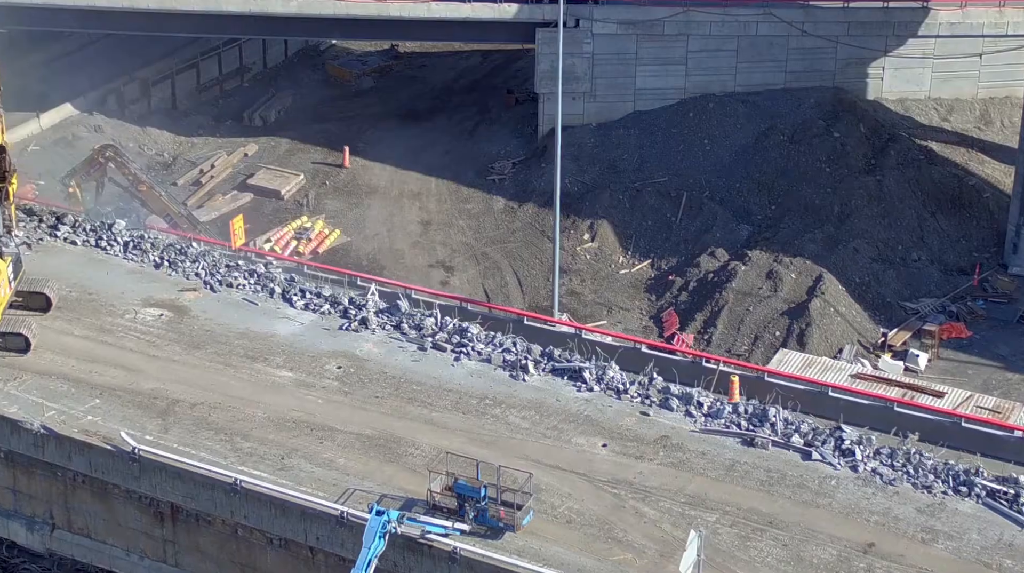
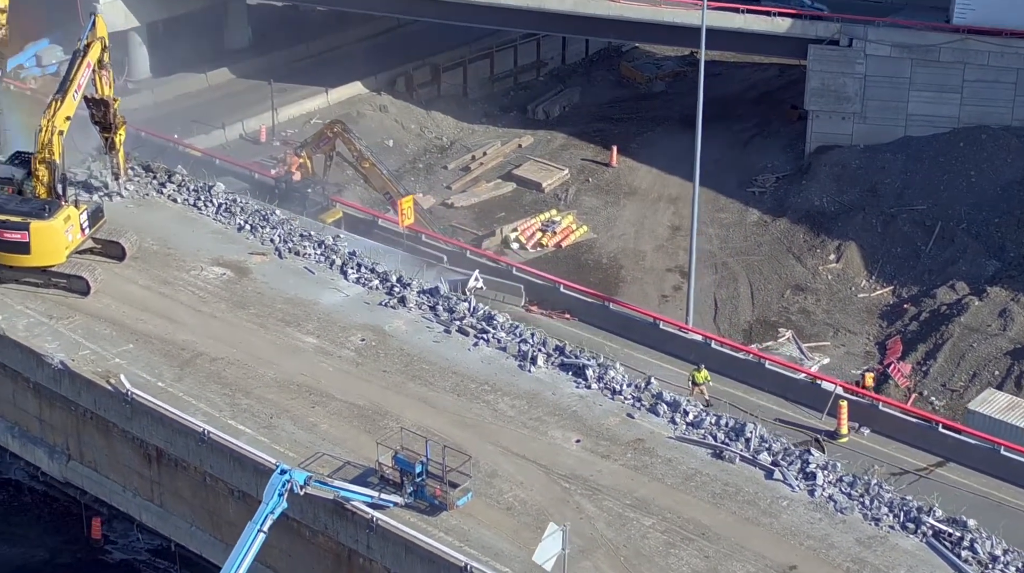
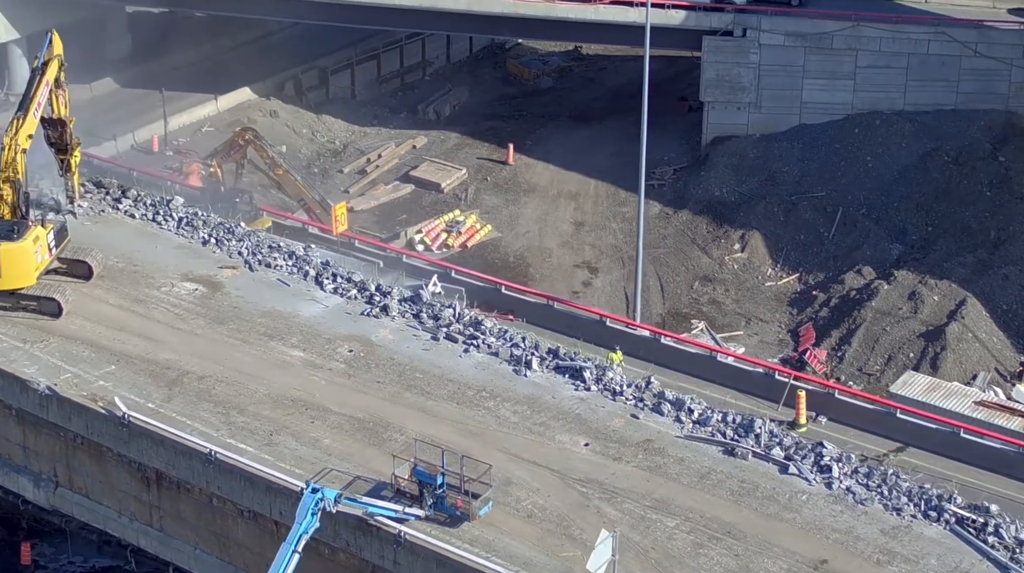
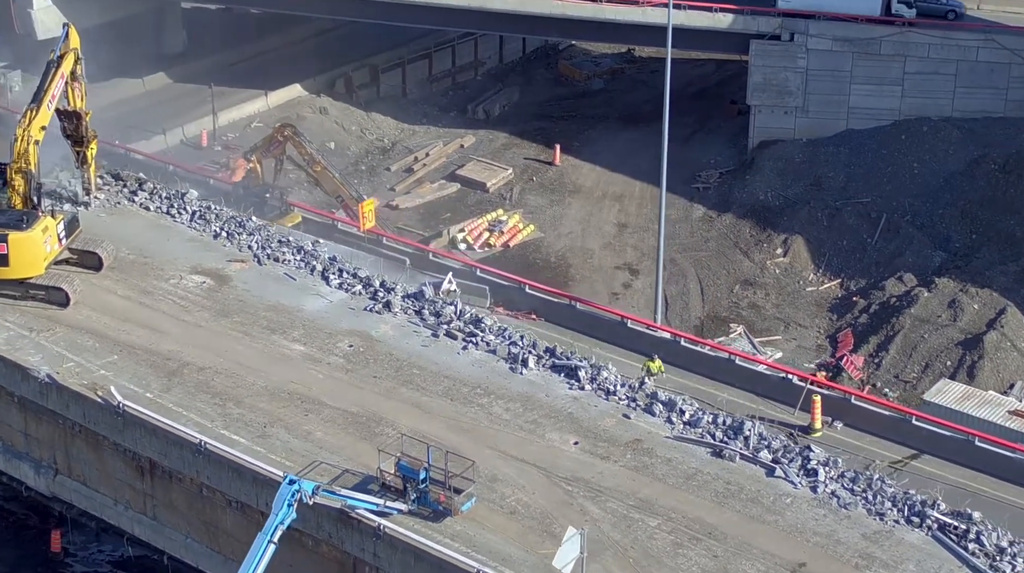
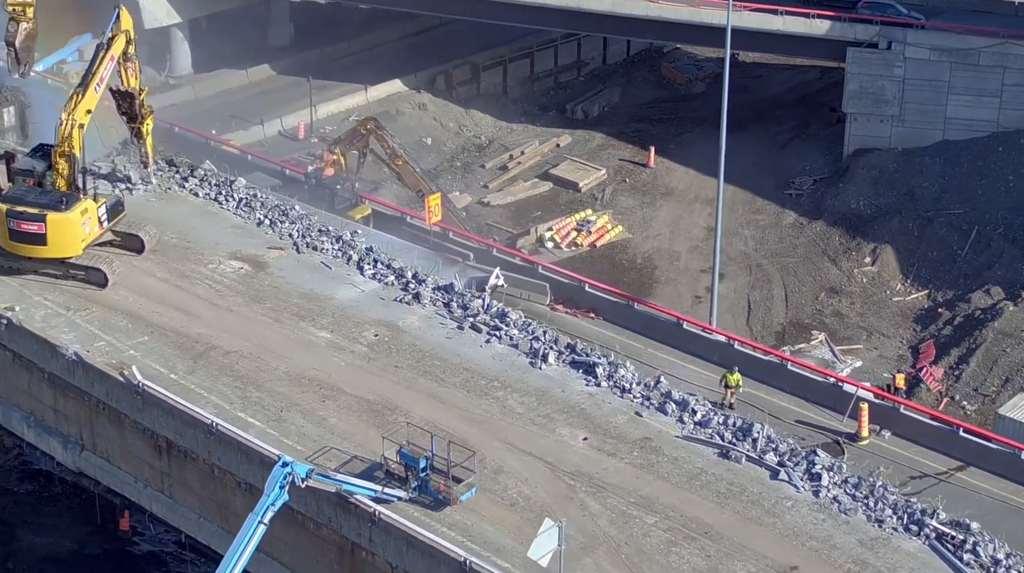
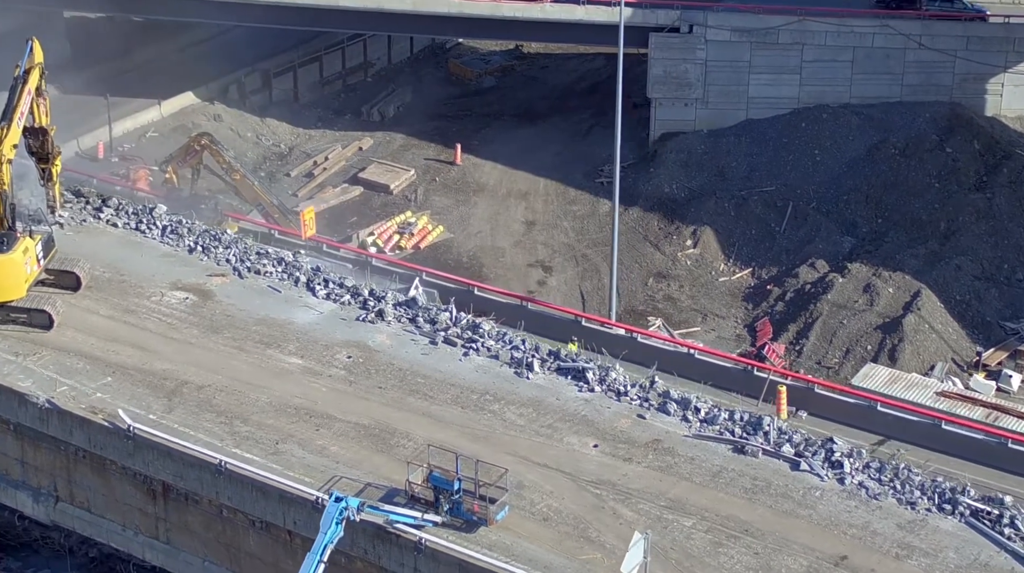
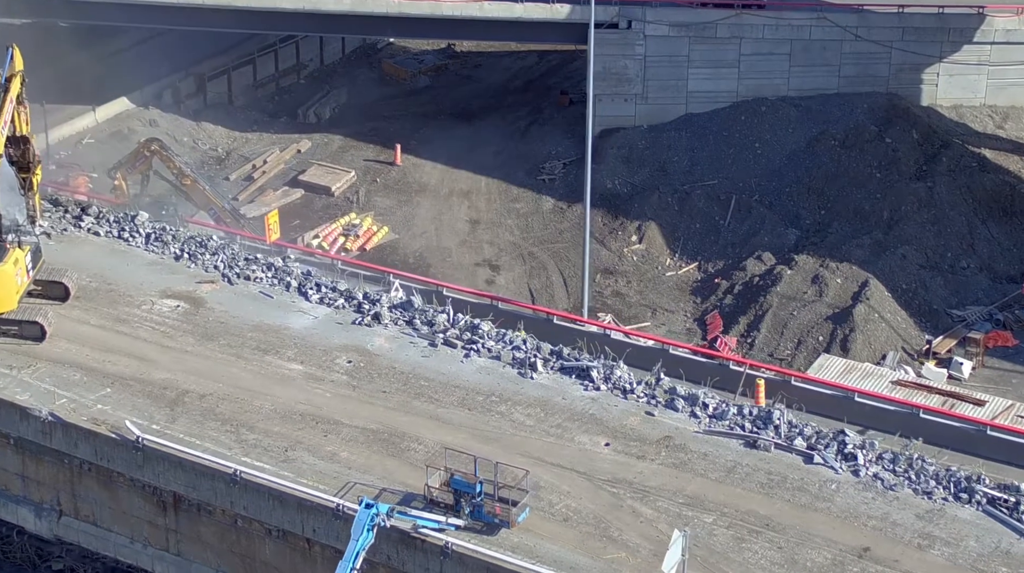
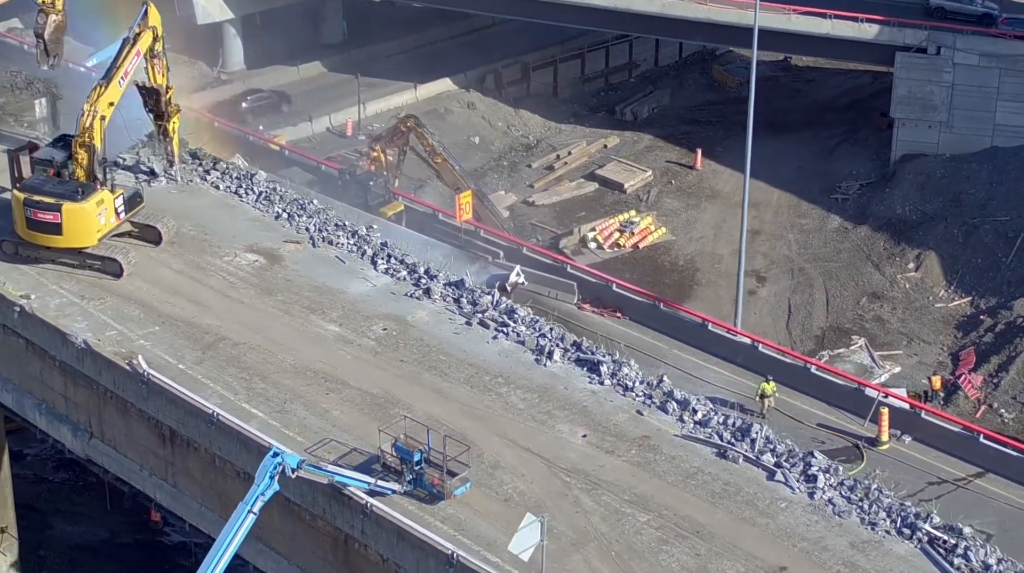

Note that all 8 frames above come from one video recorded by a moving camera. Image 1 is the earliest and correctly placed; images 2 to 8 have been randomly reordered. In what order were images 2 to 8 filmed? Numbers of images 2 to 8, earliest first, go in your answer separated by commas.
7, 6, 3, 4, 2, 5, 8
